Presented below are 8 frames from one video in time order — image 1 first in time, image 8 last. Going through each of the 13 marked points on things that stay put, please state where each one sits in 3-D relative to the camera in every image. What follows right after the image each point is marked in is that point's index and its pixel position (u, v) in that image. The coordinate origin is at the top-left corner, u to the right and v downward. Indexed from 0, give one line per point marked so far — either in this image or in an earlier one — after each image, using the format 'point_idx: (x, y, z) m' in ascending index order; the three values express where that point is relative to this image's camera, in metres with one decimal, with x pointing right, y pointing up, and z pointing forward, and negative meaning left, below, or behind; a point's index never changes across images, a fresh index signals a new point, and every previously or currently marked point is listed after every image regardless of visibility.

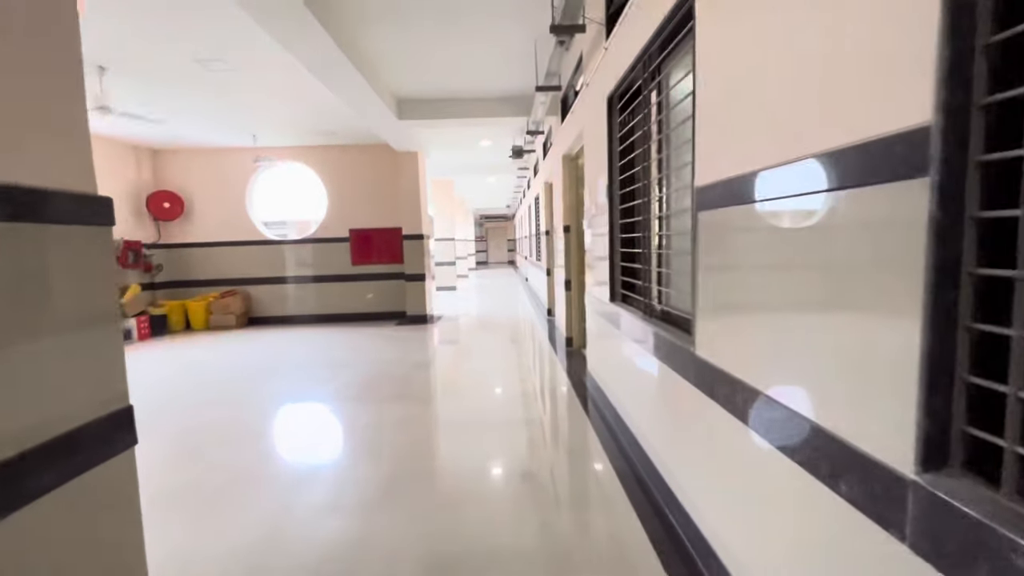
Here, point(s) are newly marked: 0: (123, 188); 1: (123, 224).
0: (-5.8, +1.5, +6.7) m
1: (-5.8, +1.0, +6.7) m
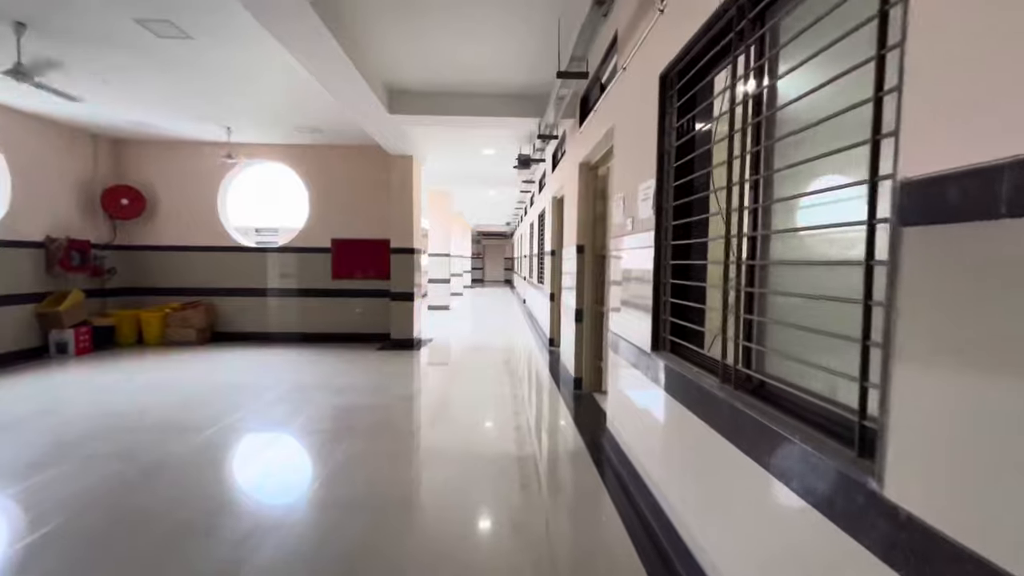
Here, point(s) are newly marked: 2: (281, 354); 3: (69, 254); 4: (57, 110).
0: (-5.7, +1.4, +5.9) m
1: (-5.7, +0.9, +5.9) m
2: (-3.2, -0.9, +6.3) m
3: (-5.6, +0.4, +5.7) m
4: (-5.3, +2.1, +5.2) m
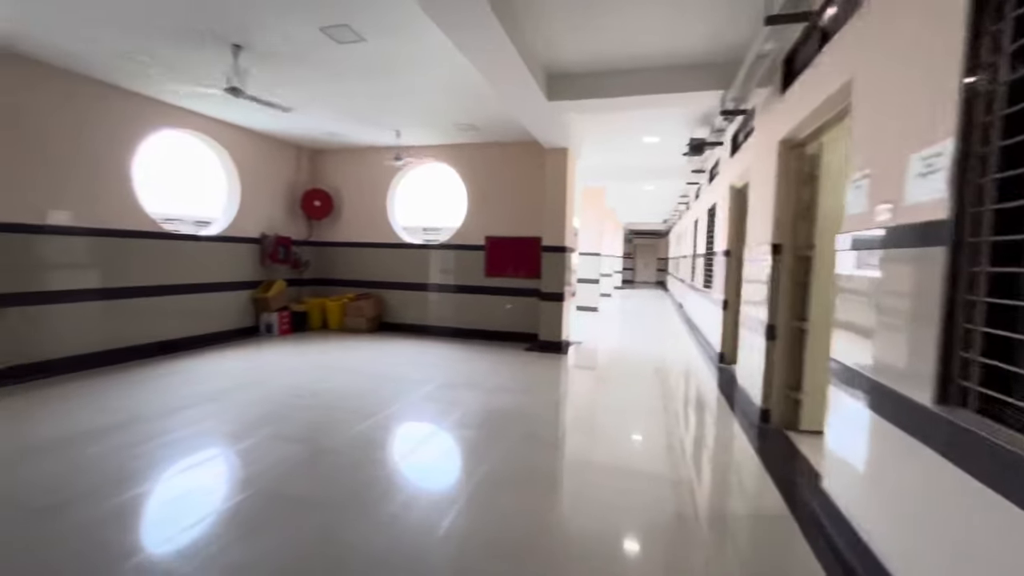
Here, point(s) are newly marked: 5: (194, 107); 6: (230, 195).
0: (-3.5, +1.6, +6.9) m
1: (-3.6, +1.0, +6.9) m
2: (-1.1, -0.8, +6.5) m
3: (-3.5, +0.6, +6.7) m
4: (-3.3, +2.2, +6.1) m
5: (-3.8, +2.2, +5.4) m
6: (-3.8, +1.3, +6.2) m
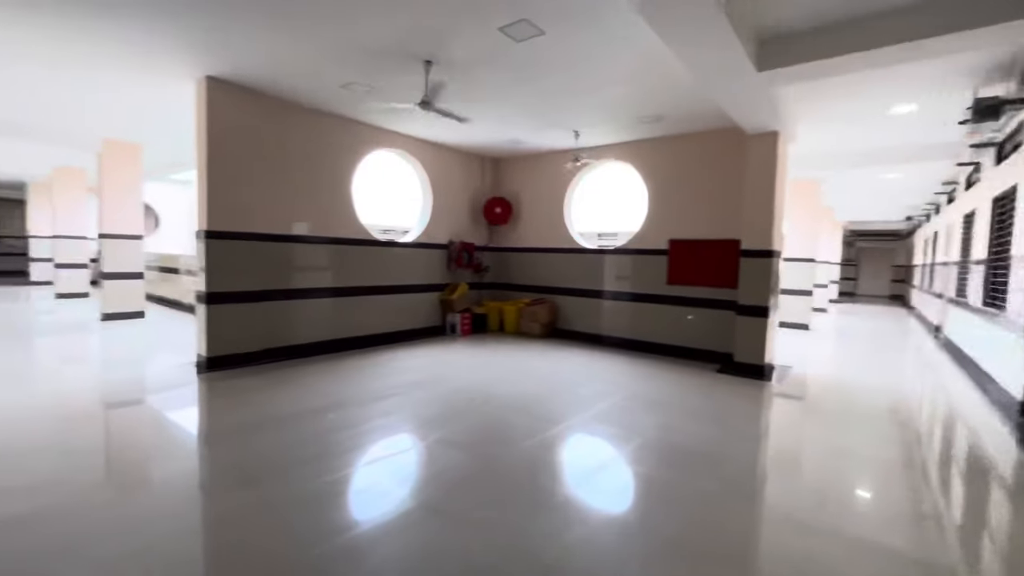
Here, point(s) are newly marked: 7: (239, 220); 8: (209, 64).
0: (-0.7, +1.5, +7.4) m
1: (-0.8, +1.0, +7.4) m
2: (+1.3, -0.9, +6.1) m
3: (-0.8, +0.5, +7.1) m
4: (-0.8, +2.2, +6.5) m
5: (-1.5, +2.1, +6.0) m
6: (-1.3, +1.2, +6.8) m
7: (-2.9, +0.7, +4.8) m
8: (-2.9, +2.1, +4.3) m
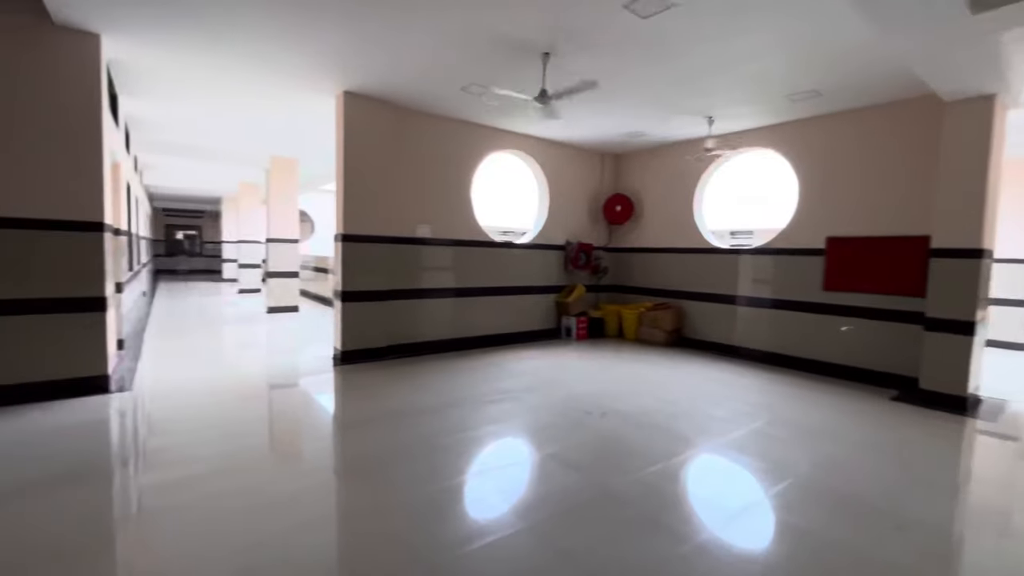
0: (+1.2, +1.5, +7.1) m
1: (+1.1, +1.0, +7.1) m
2: (+2.8, -1.0, +5.3) m
3: (+1.0, +0.5, +6.8) m
4: (+0.9, +2.1, +6.3) m
5: (+0.1, +2.1, +6.0) m
6: (+0.5, +1.2, +6.7) m
7: (-1.6, +0.7, +5.2) m
8: (-1.7, +2.1, +4.6) m
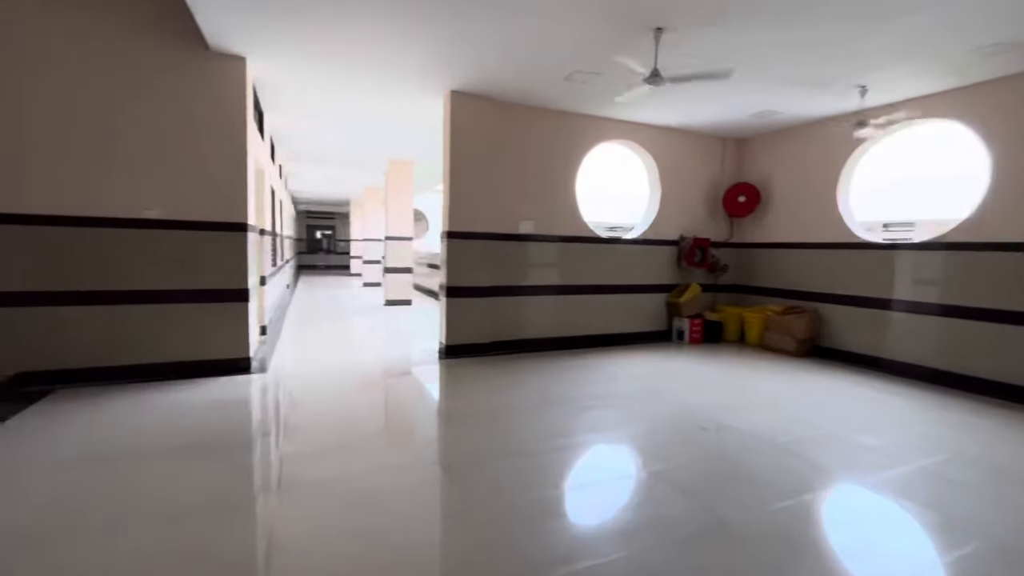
0: (+2.7, +1.5, +6.5) m
1: (+2.7, +1.0, +6.5) m
2: (+3.8, -1.0, +4.4) m
3: (+2.5, +0.5, +6.3) m
4: (+2.3, +2.1, +5.7) m
5: (+1.4, +2.1, +5.6) m
6: (+1.9, +1.2, +6.2) m
7: (-0.4, +0.8, +5.2) m
8: (-0.6, +2.2, +4.7) m
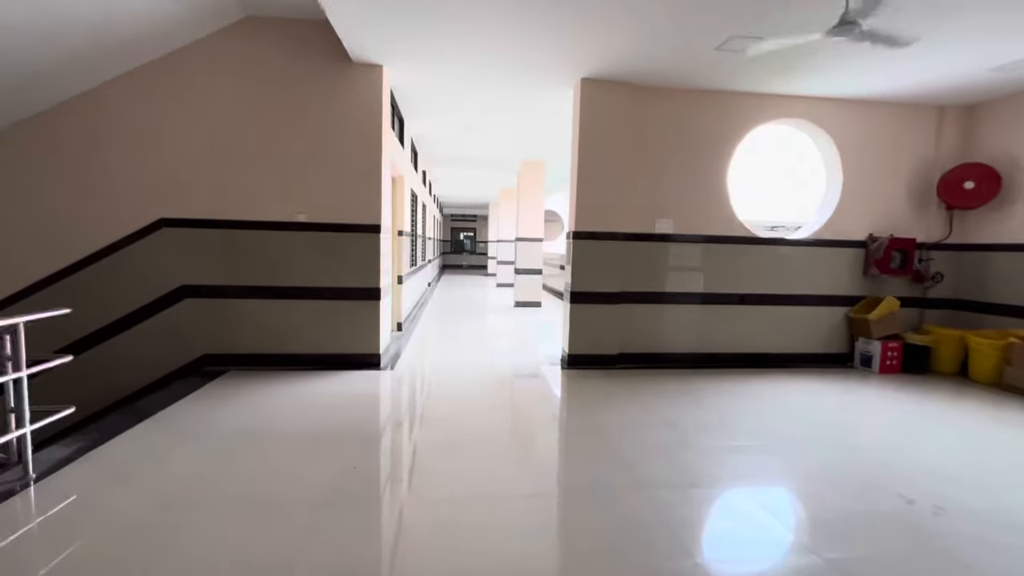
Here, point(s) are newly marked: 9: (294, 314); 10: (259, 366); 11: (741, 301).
0: (+4.4, +1.3, +5.0) m
1: (+4.3, +0.8, +5.1) m
2: (+4.7, -1.2, +2.7) m
3: (+4.1, +0.4, +4.9) m
4: (+3.8, +2.0, +4.4) m
5: (+2.9, +2.0, +4.6) m
6: (+3.5, +1.1, +5.0) m
7: (+1.0, +0.7, +4.7) m
8: (+0.7, +2.1, +4.3) m
9: (-2.1, -0.3, +4.5) m
10: (-2.5, -0.8, +4.5) m
11: (+2.5, -0.1, +5.0) m
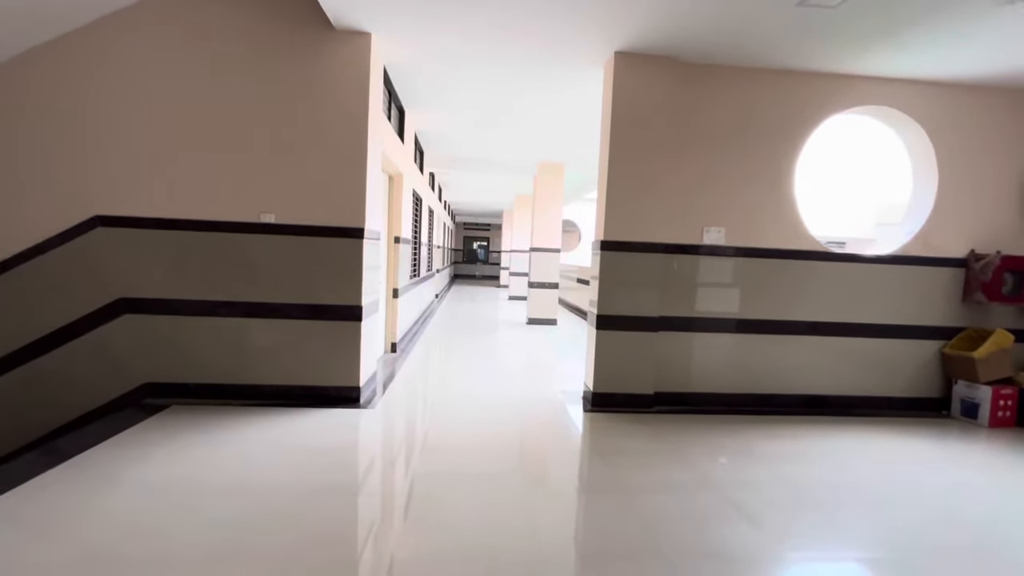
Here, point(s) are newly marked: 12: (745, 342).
0: (+4.5, +1.1, +4.0) m
1: (+4.4, +0.5, +4.1) m
2: (+4.8, -1.4, +1.6) m
3: (+4.2, +0.1, +3.9) m
4: (+3.9, +1.8, +3.5) m
5: (+3.0, +1.8, +3.7) m
6: (+3.7, +0.9, +4.1) m
7: (+1.1, +0.5, +3.9) m
8: (+0.8, +2.0, +3.5) m
9: (-2.0, -0.4, +3.7) m
10: (-2.4, -0.9, +3.7) m
11: (+2.6, -0.4, +4.0) m
12: (+2.1, -0.5, +4.0) m
